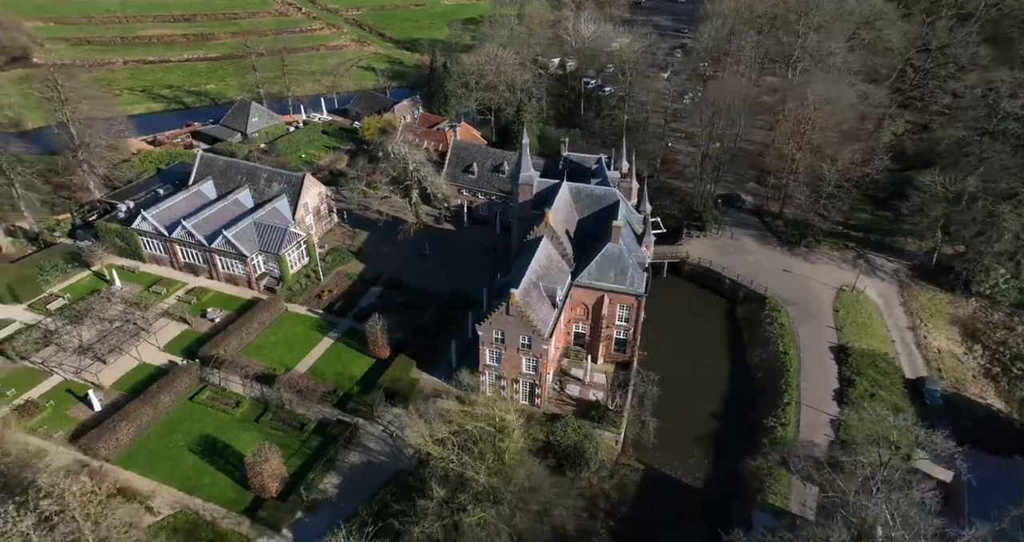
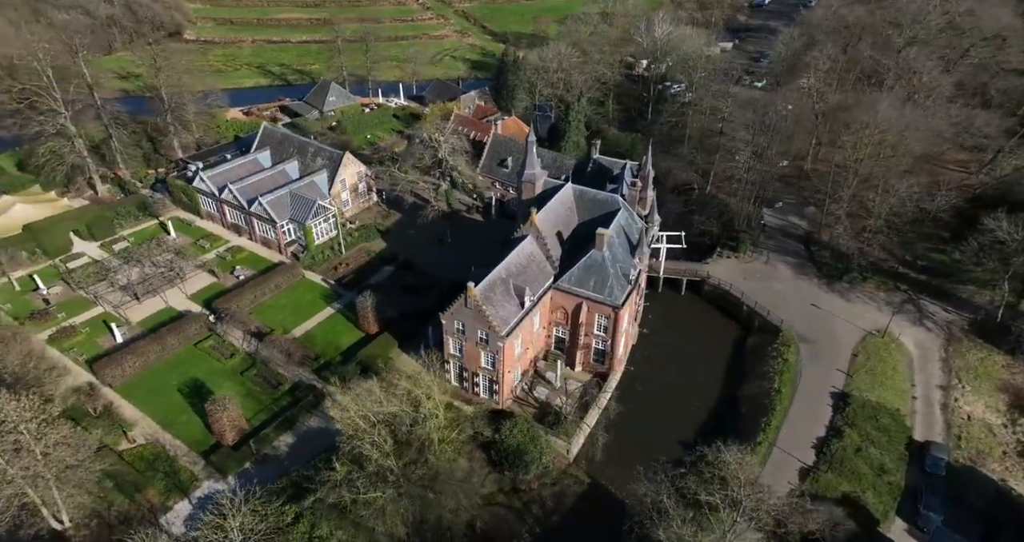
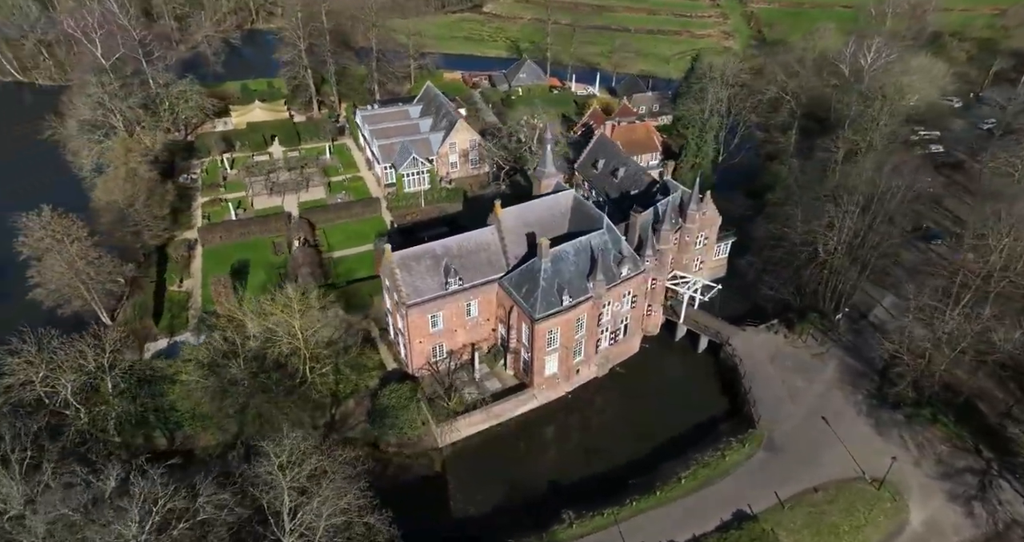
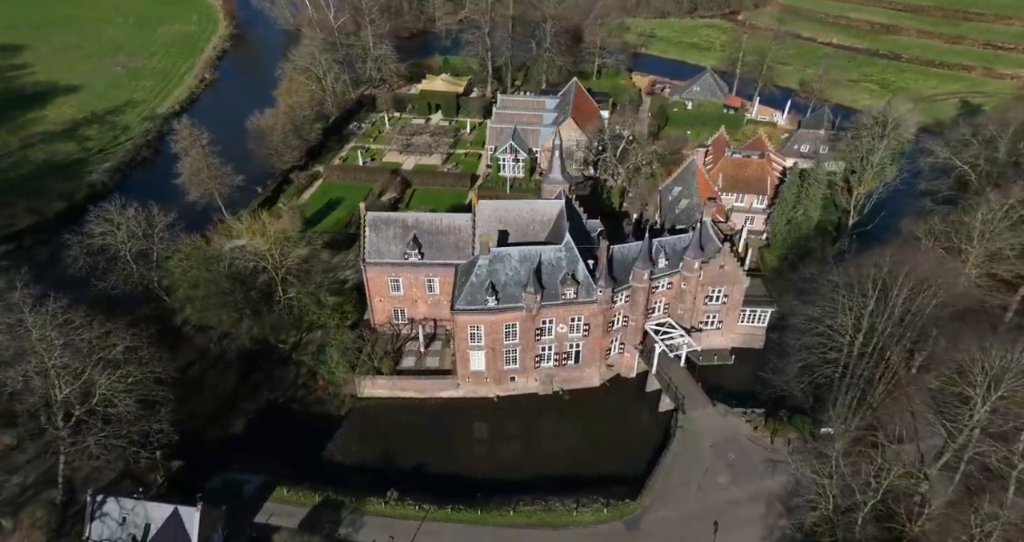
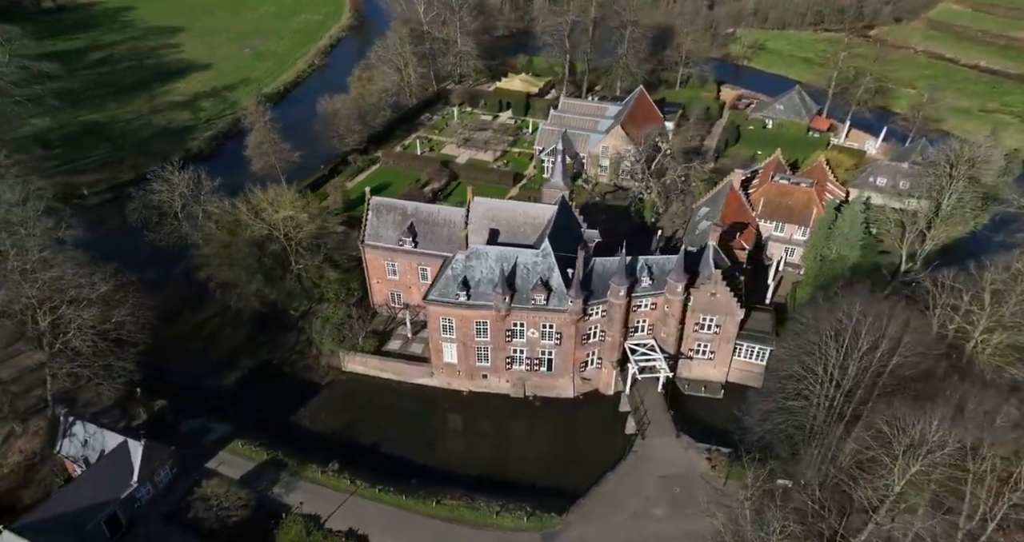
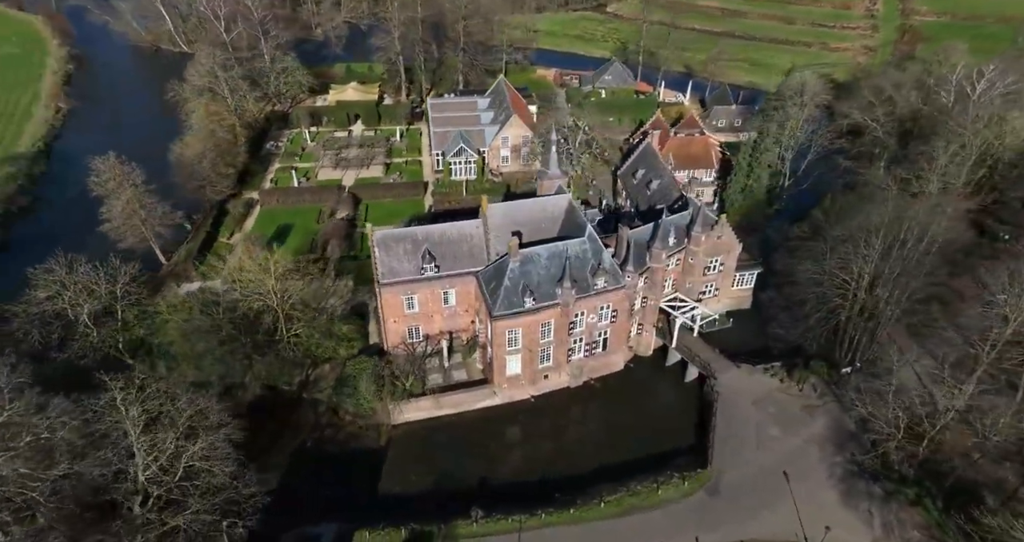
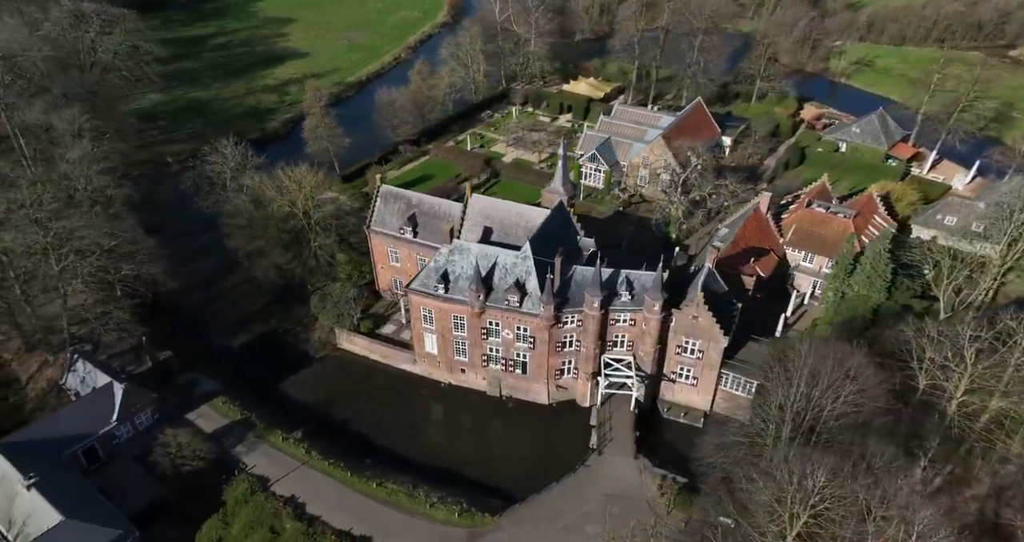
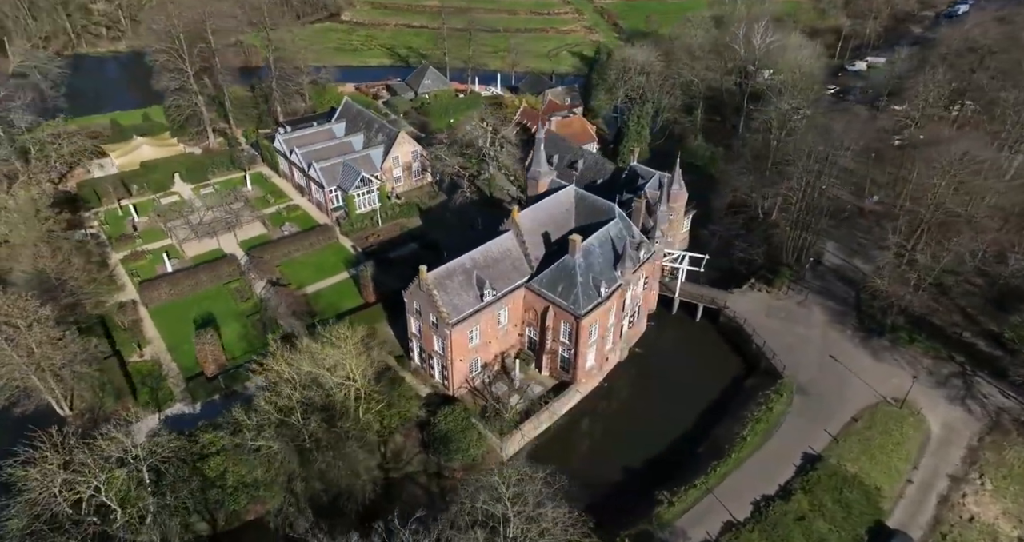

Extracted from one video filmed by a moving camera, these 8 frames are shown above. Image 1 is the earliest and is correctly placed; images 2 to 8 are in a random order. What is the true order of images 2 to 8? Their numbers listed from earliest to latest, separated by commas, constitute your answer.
2, 8, 3, 6, 4, 5, 7
